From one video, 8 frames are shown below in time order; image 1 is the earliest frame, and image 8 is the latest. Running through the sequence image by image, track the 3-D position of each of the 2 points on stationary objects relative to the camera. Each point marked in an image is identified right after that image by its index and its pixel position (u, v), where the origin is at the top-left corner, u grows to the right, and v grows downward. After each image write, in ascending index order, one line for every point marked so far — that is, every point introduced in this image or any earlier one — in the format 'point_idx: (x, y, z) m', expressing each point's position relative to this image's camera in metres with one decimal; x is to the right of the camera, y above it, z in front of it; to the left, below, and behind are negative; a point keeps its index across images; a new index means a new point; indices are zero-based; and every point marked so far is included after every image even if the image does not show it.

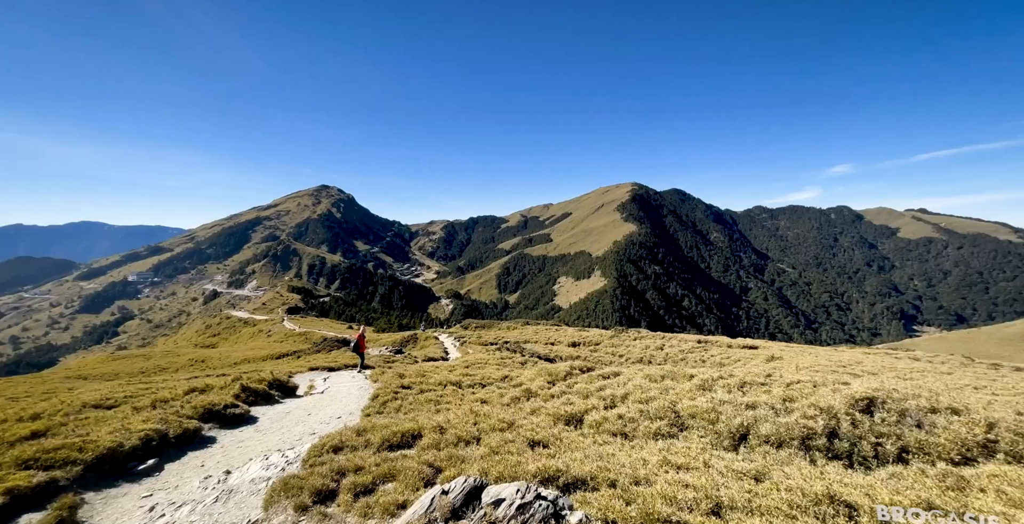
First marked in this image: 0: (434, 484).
0: (-2.2, -7.9, +19.7) m
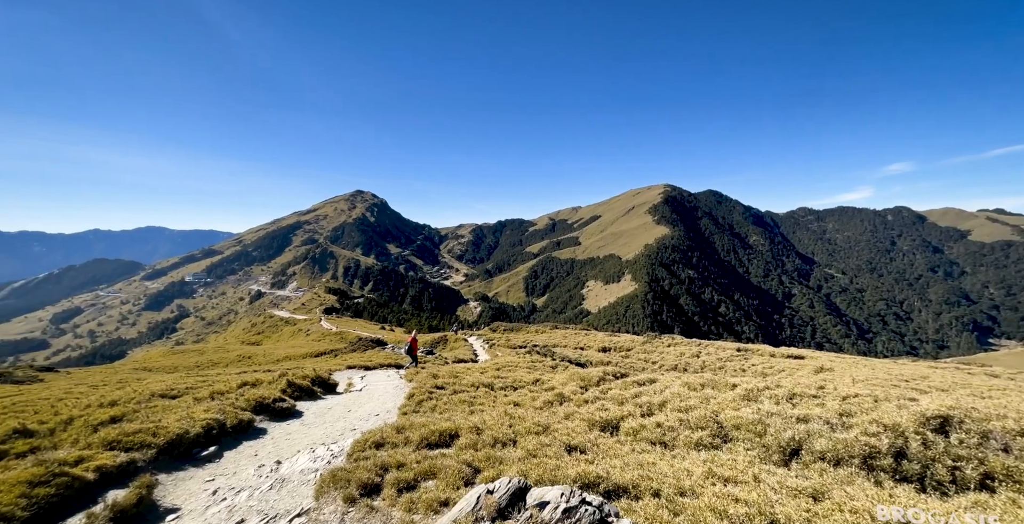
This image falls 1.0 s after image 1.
0: (-1.1, -8.0, +19.8) m
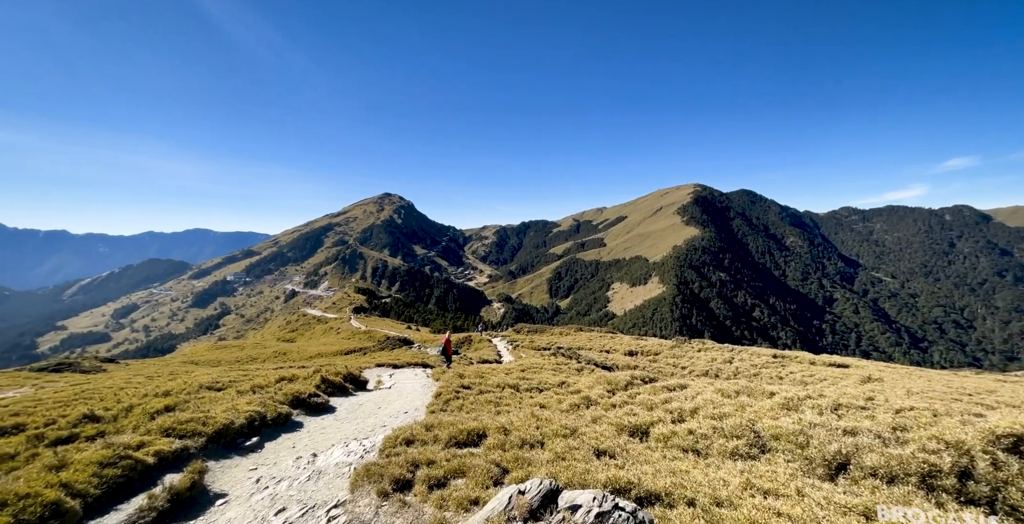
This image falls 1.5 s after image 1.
0: (-0.2, -8.0, +19.7) m
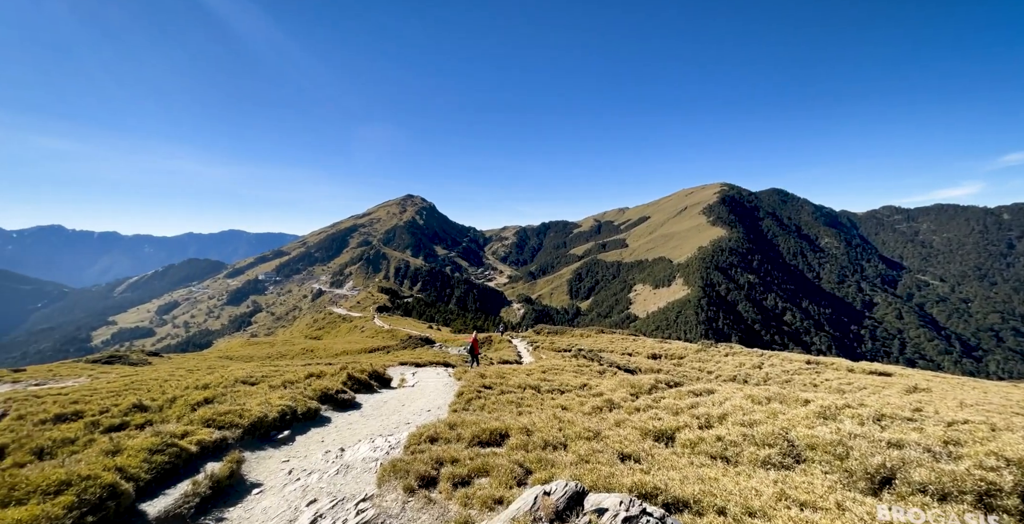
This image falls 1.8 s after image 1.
0: (+0.6, -8.0, +19.6) m
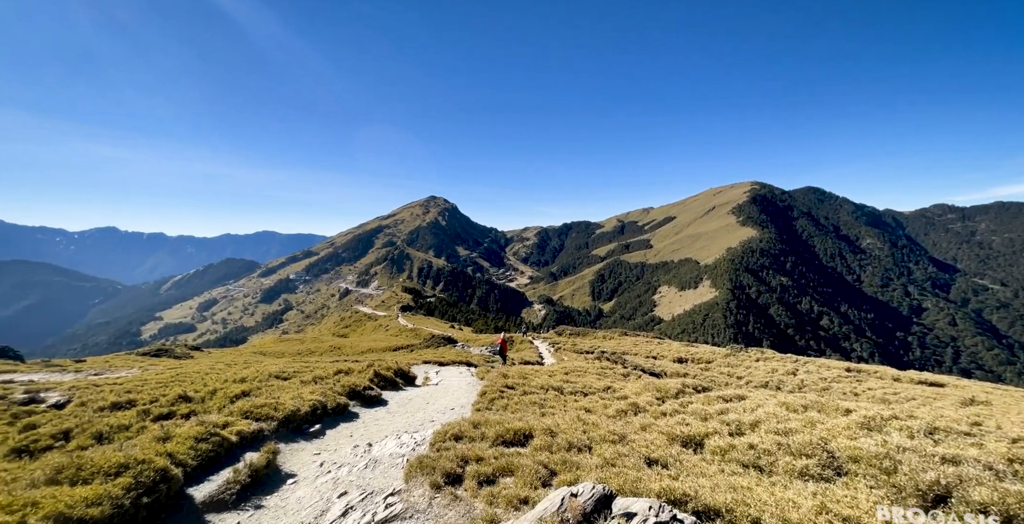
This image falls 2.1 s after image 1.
0: (+1.4, -8.1, +19.3) m
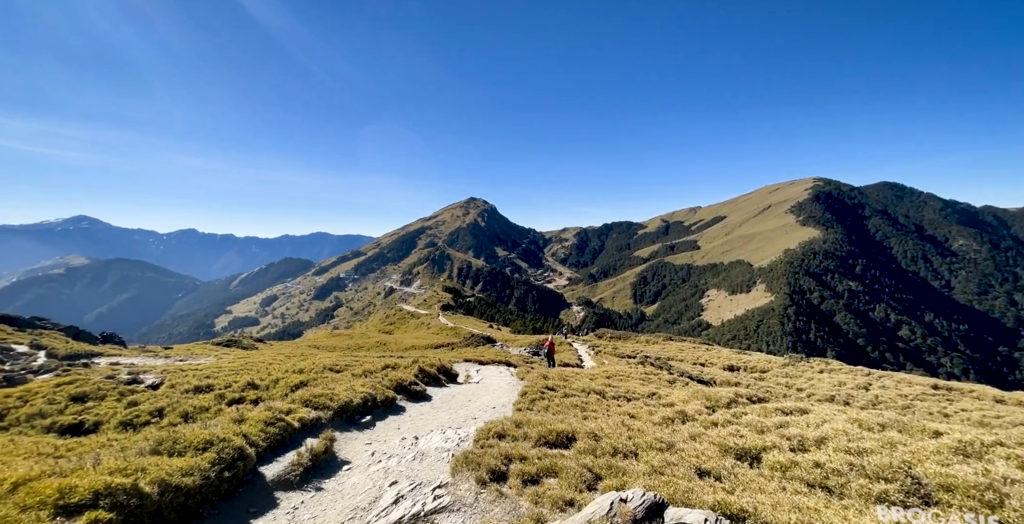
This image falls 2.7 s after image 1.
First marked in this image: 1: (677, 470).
0: (+2.8, -8.2, +18.4) m
1: (+5.9, -7.7, +19.3) m
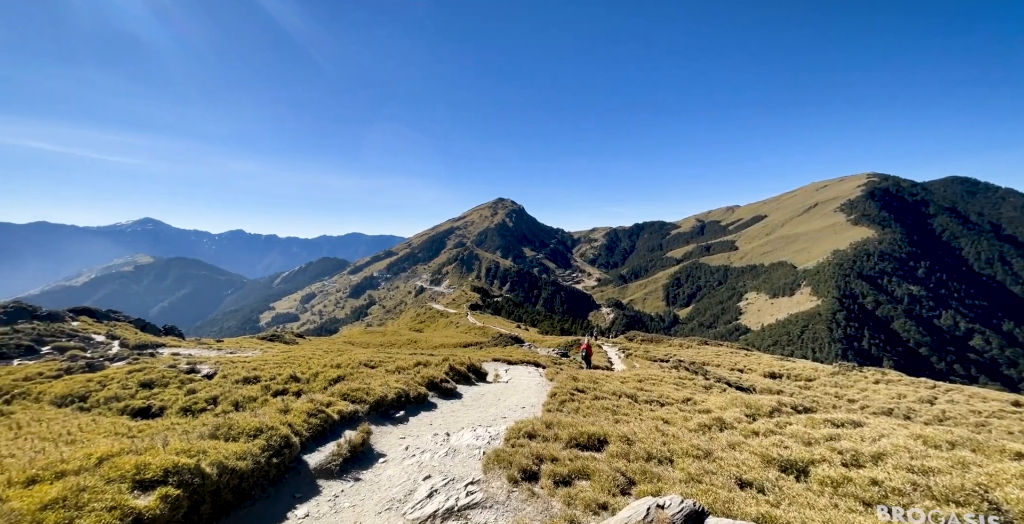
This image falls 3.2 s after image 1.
0: (+3.8, -8.2, +17.6) m
1: (+6.9, -7.7, +18.3) m
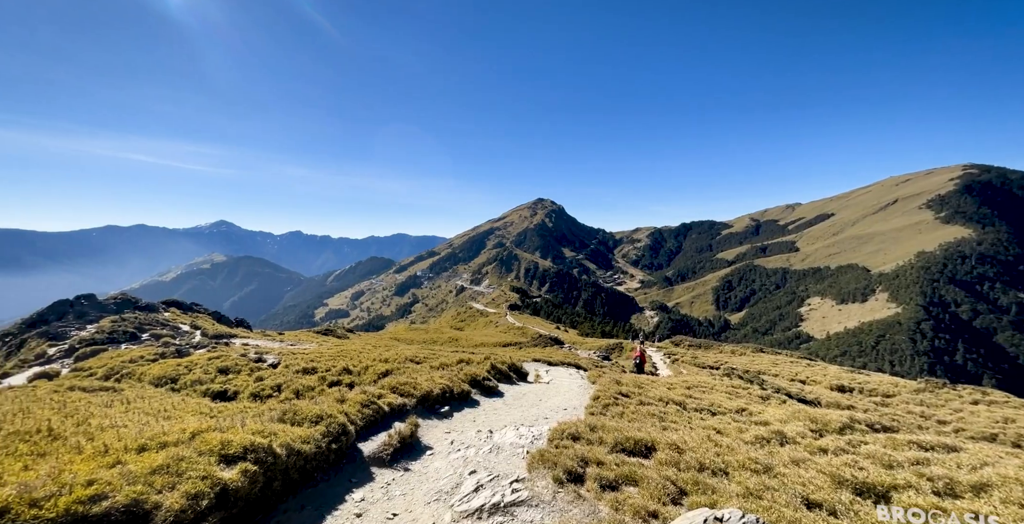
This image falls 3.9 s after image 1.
0: (+5.2, -8.3, +16.3) m
1: (+8.3, -7.8, +16.8) m
